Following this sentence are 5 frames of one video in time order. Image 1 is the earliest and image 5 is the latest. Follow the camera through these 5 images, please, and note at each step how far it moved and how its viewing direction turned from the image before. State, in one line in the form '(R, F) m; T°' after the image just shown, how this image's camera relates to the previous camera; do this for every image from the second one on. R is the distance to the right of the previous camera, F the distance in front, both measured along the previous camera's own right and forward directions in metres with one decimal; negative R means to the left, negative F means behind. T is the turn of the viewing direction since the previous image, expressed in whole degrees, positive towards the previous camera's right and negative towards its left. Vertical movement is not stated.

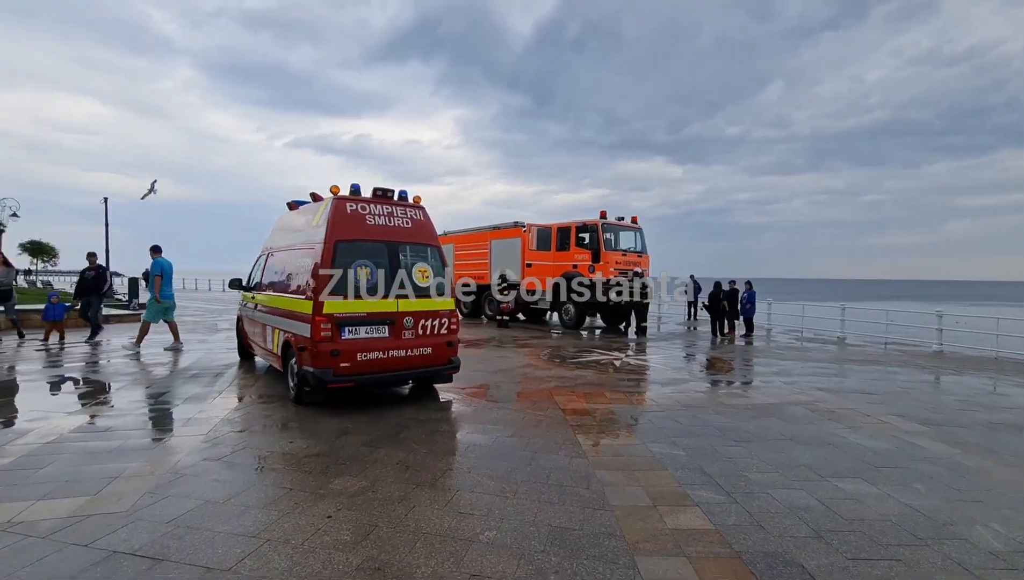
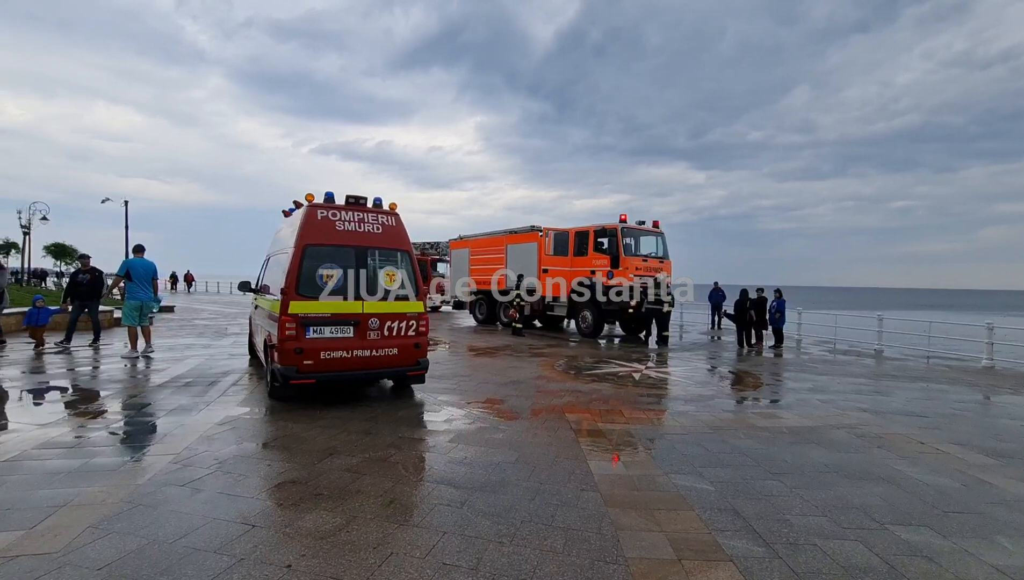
(+0.1, +0.5) m; -2°
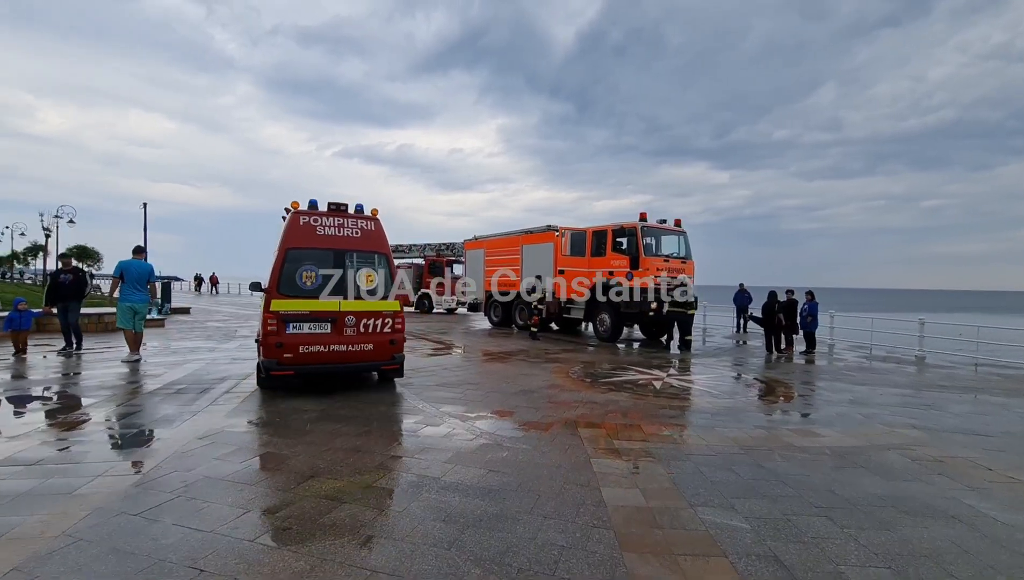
(+0.1, +0.5) m; -2°
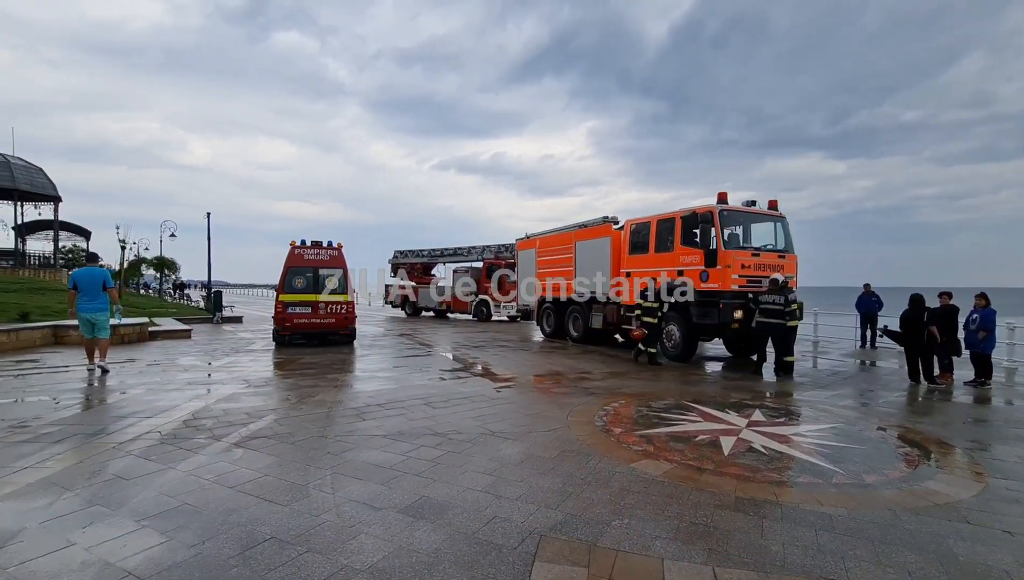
(+1.2, +2.6) m; -11°
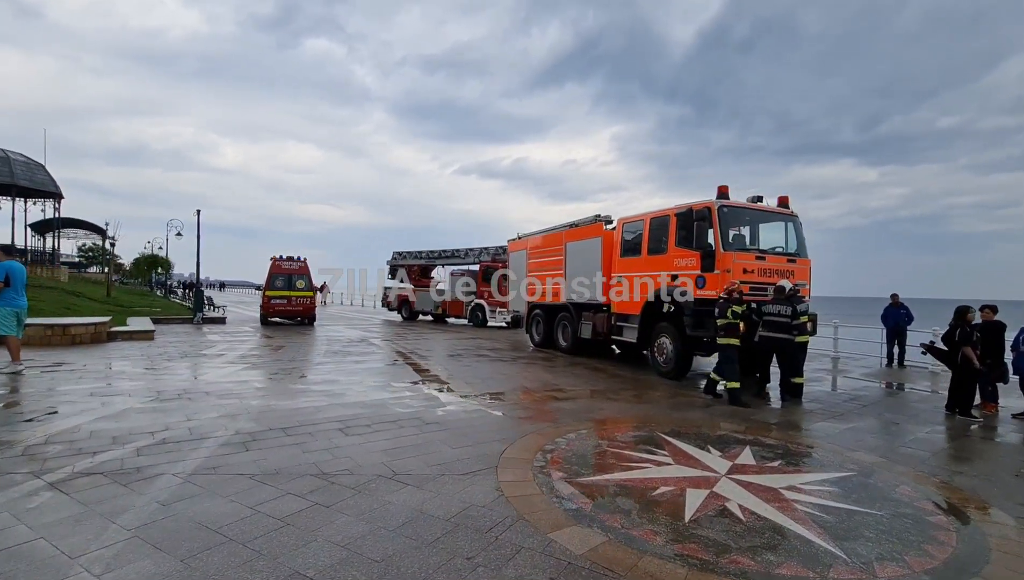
(+1.0, +1.2) m; -2°
